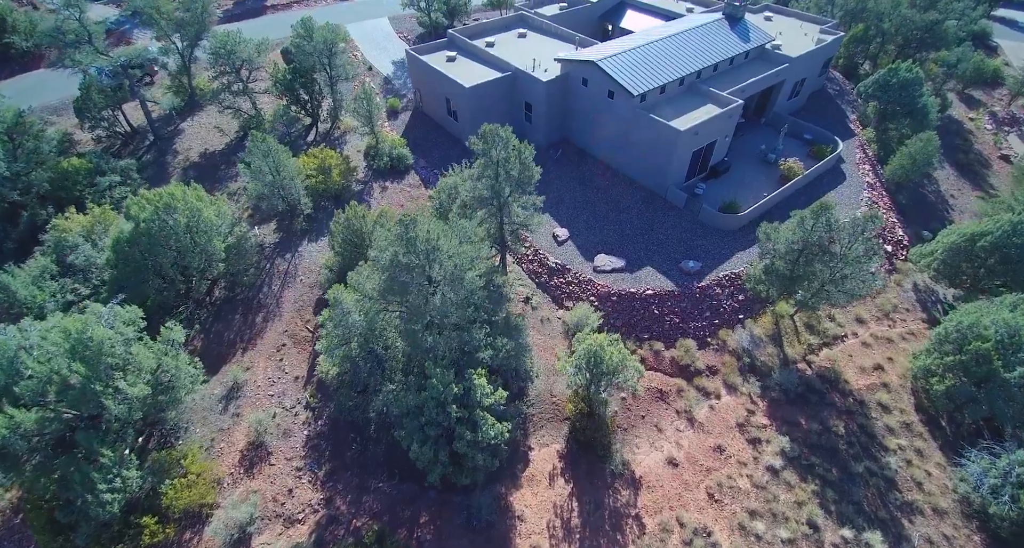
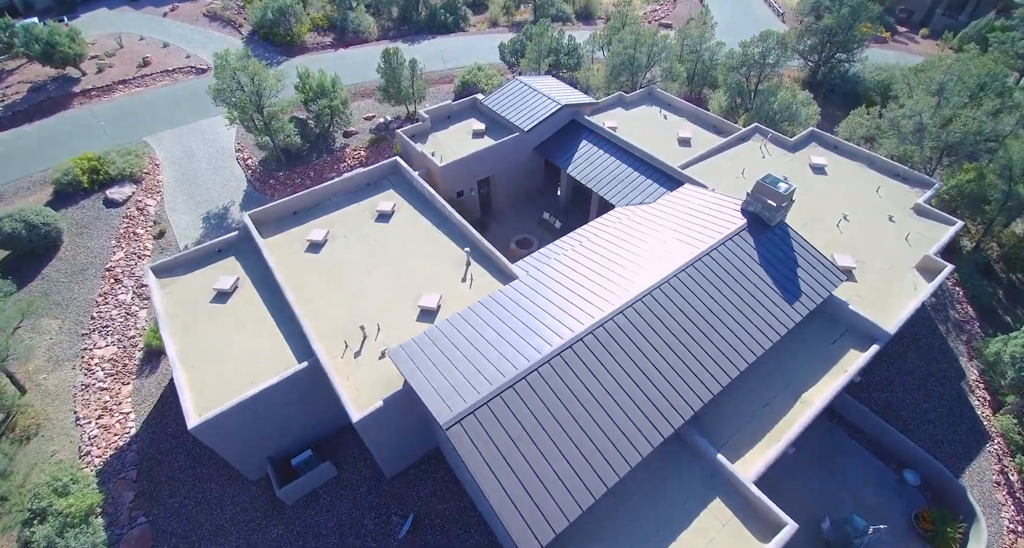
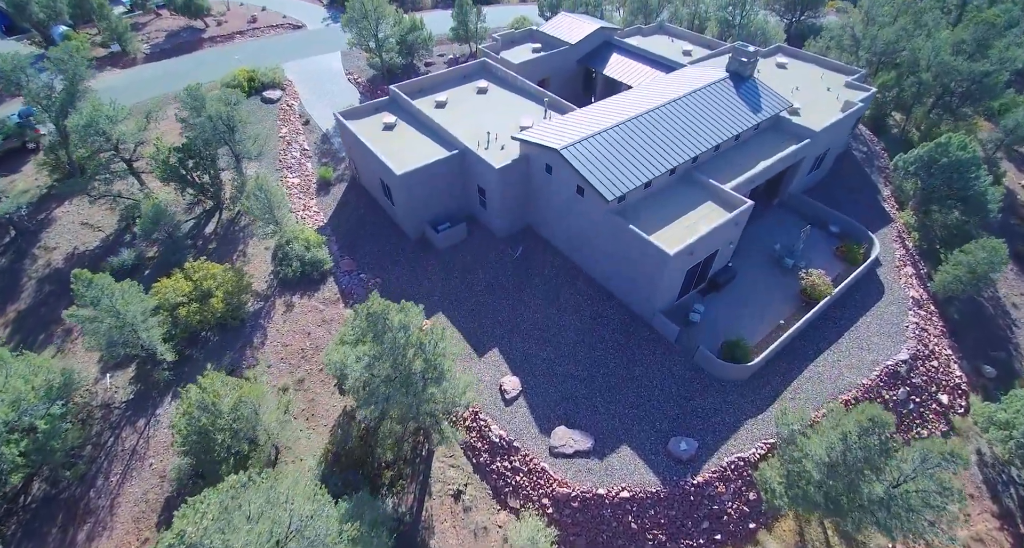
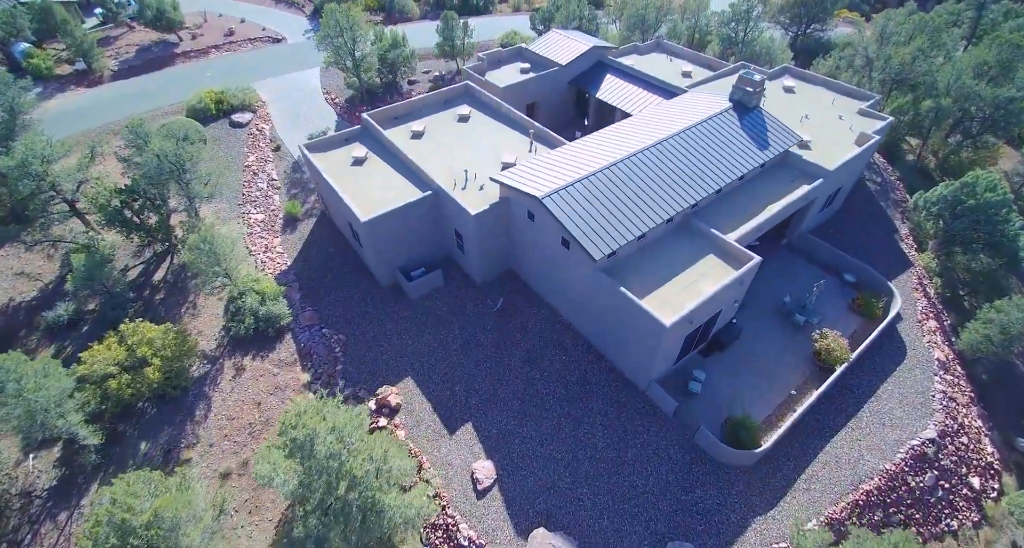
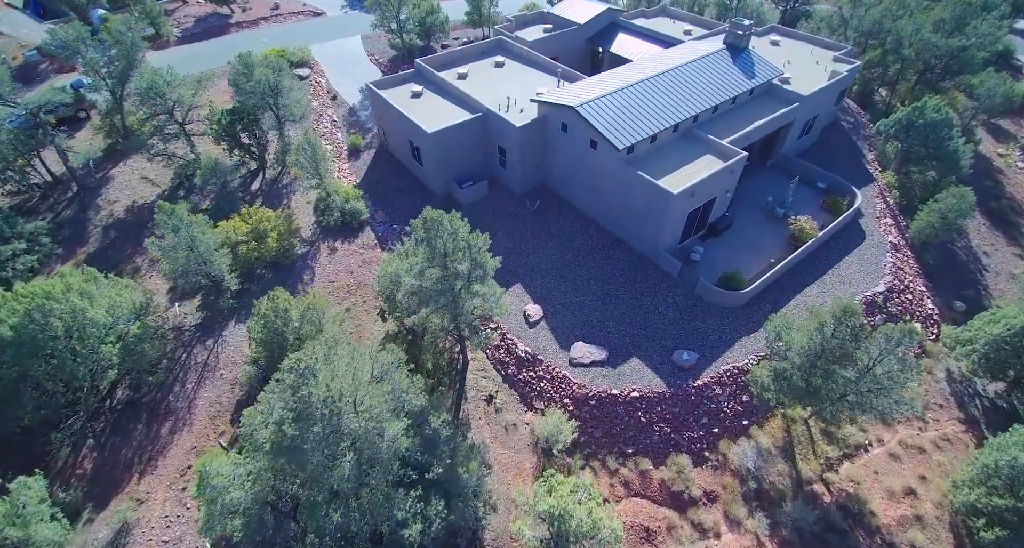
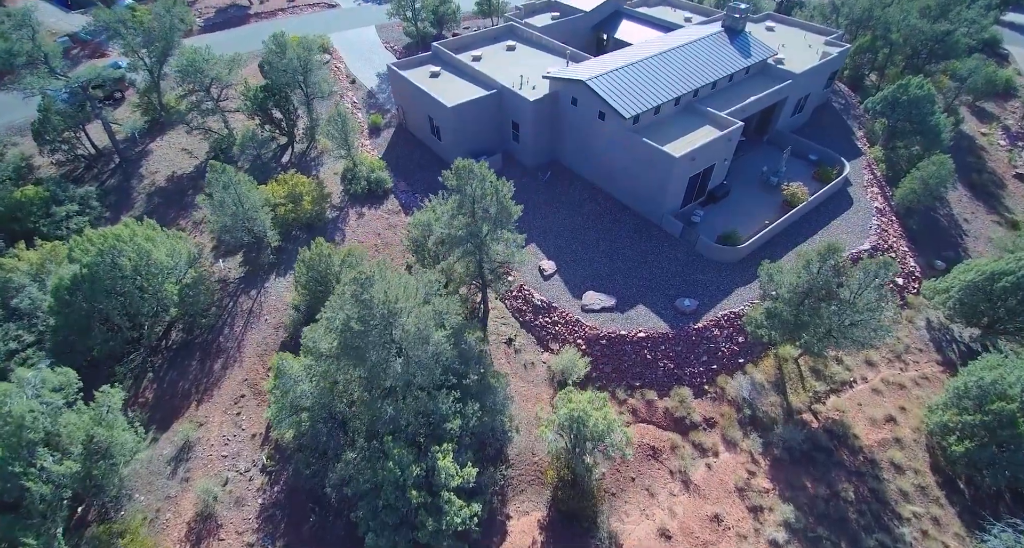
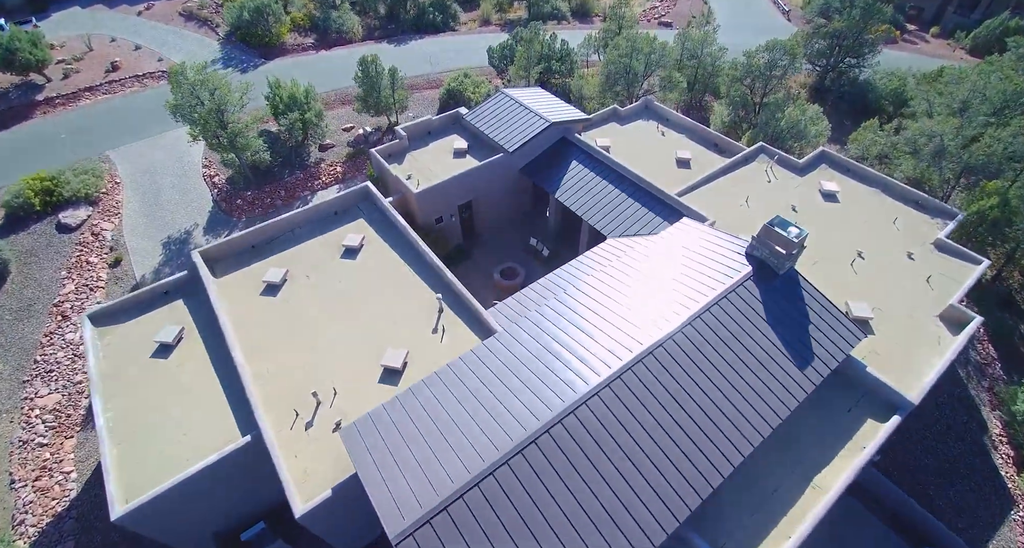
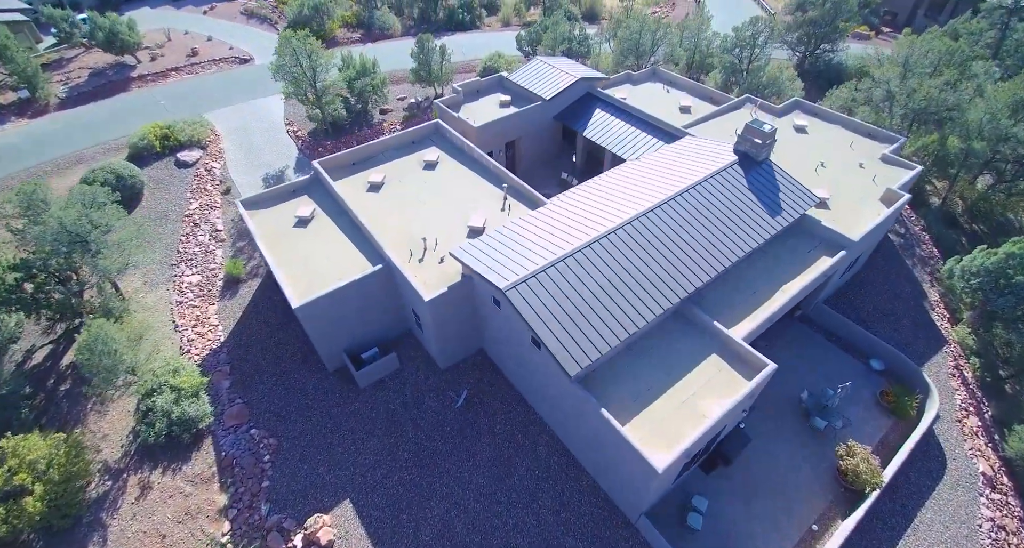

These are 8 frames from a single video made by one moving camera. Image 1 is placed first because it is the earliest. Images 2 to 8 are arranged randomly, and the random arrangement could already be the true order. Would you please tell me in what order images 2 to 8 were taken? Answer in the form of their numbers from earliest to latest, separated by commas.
6, 5, 3, 4, 8, 2, 7
